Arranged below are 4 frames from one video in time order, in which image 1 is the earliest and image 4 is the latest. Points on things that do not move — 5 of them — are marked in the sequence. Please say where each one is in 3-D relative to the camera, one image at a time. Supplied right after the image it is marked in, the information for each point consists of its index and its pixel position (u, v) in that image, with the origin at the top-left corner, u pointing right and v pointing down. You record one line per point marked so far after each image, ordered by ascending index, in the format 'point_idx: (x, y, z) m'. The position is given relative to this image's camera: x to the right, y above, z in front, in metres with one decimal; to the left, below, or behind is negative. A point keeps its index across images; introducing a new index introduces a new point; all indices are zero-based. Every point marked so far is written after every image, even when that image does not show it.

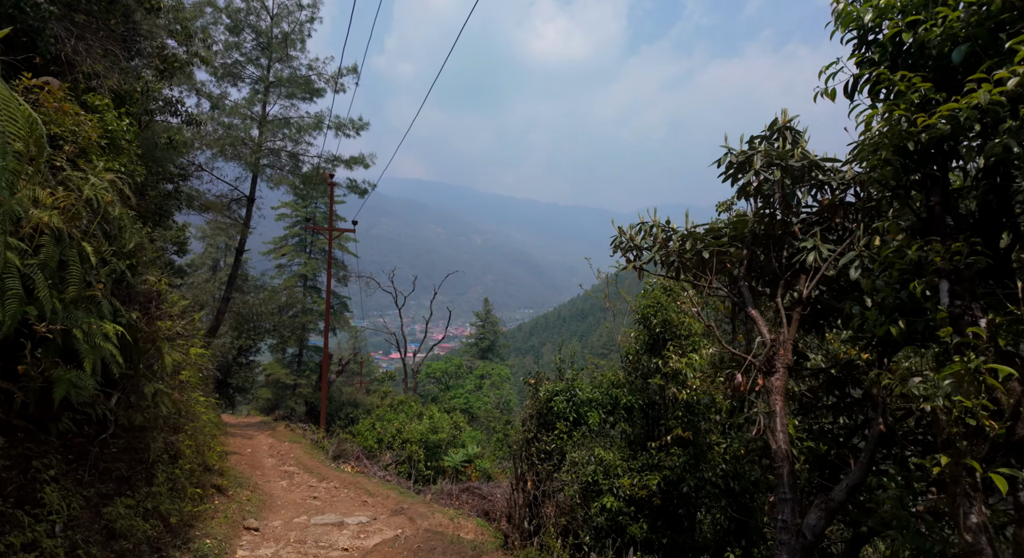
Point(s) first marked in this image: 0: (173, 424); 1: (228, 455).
0: (-3.2, -1.4, +5.8) m
1: (-5.7, -3.6, +12.4) m
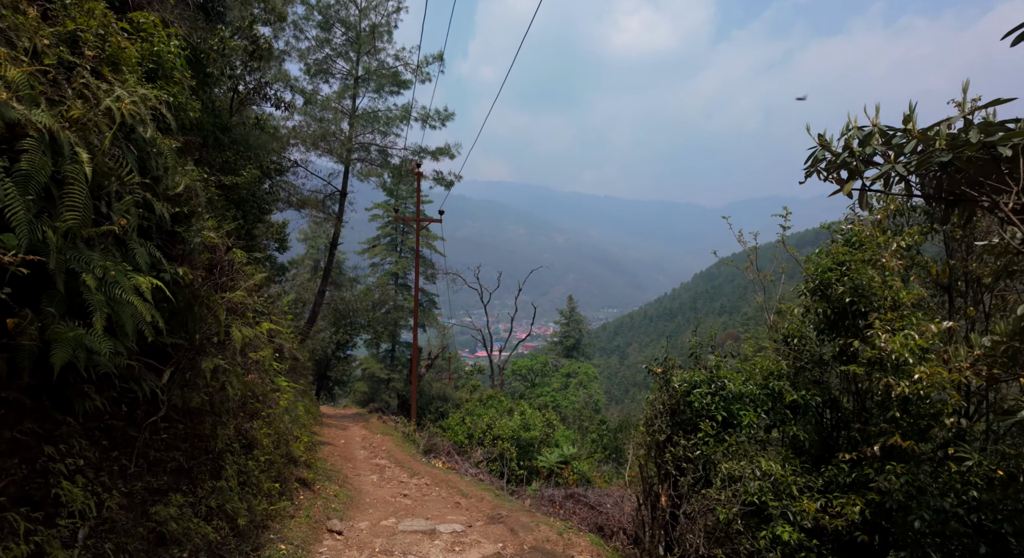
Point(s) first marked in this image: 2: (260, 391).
0: (-2.3, -1.1, +5.2) m
1: (-3.8, -3.3, +12.1) m
2: (-2.3, -1.0, +5.5) m
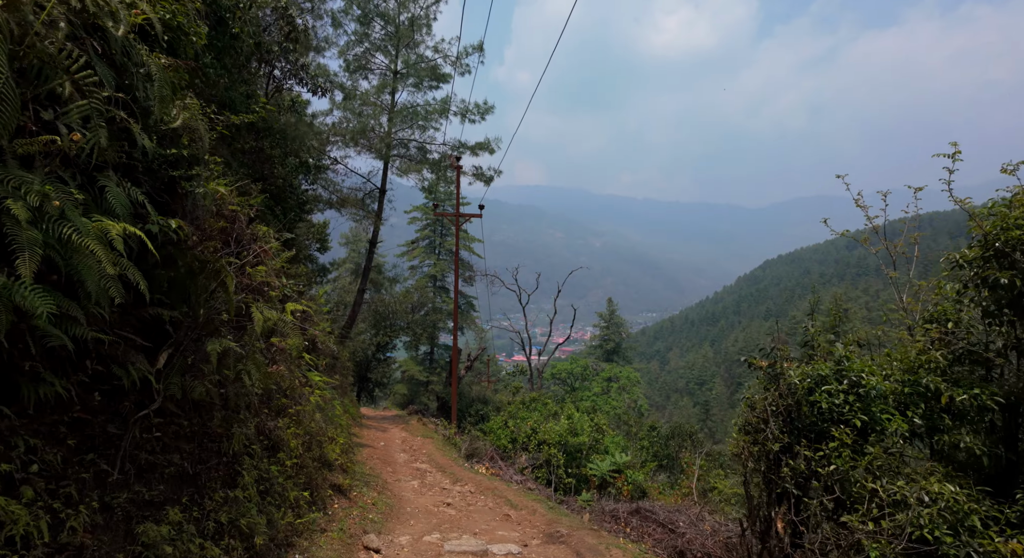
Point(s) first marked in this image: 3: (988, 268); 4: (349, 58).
0: (-1.8, -0.9, +4.5) m
1: (-2.9, -3.2, +11.5) m
2: (-1.8, -0.8, +4.9) m
3: (+2.6, +0.1, +3.5) m
4: (-5.1, +7.0, +19.3) m
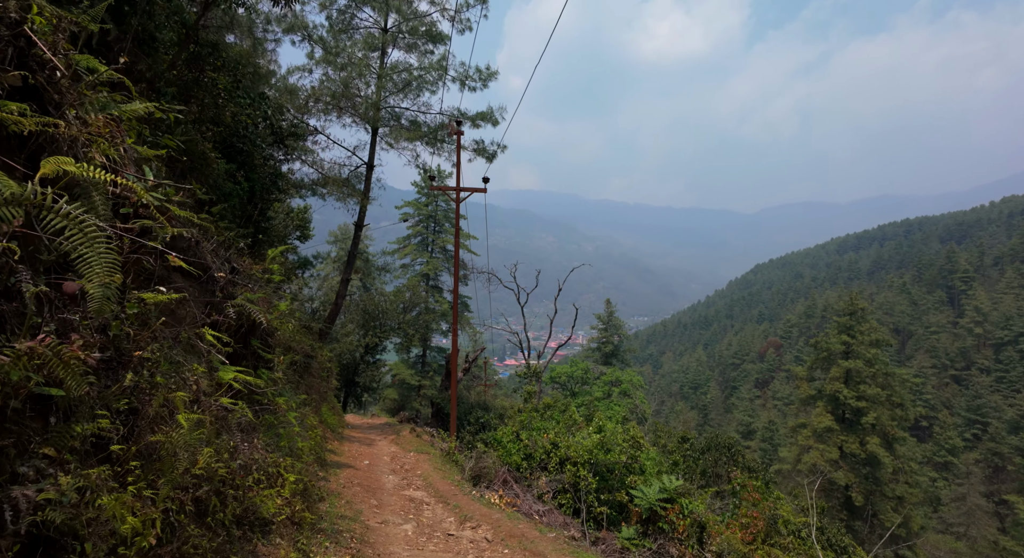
0: (-1.4, -0.5, +1.8) m
1: (-2.6, -2.8, +8.8) m
2: (-1.4, -0.4, +2.2) m
3: (+3.1, +0.5, +0.9) m
4: (-4.9, +7.4, +16.6) m
